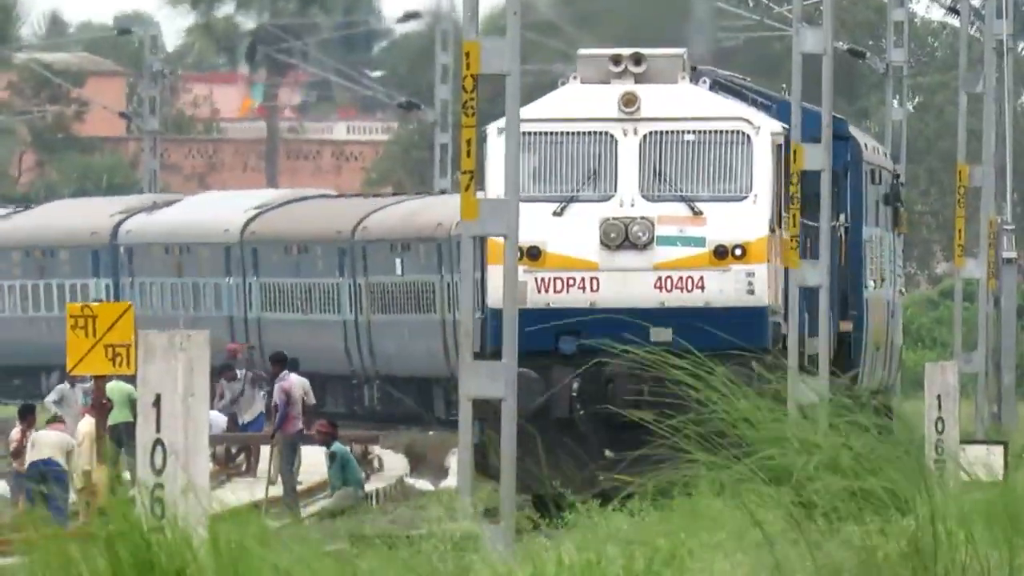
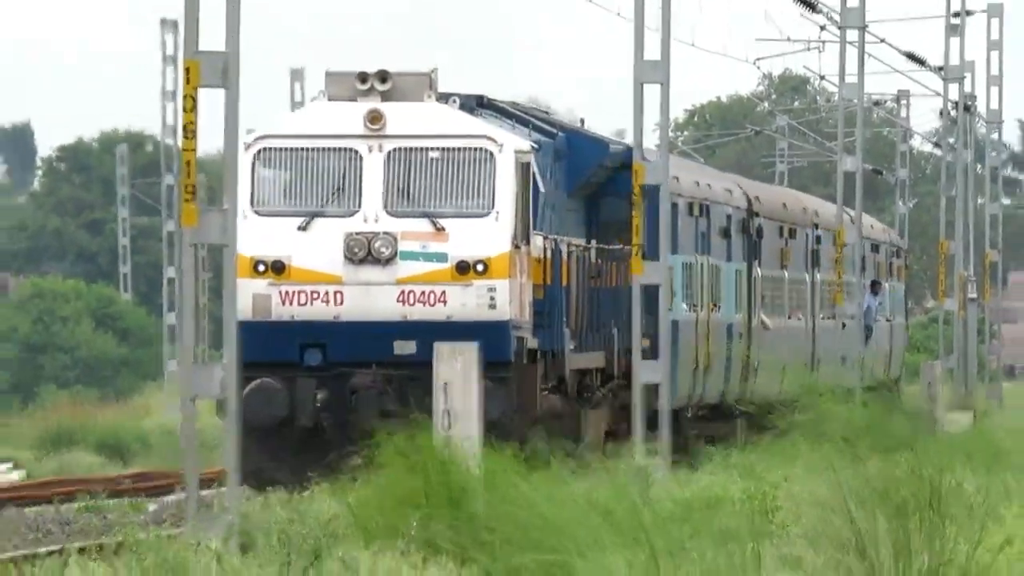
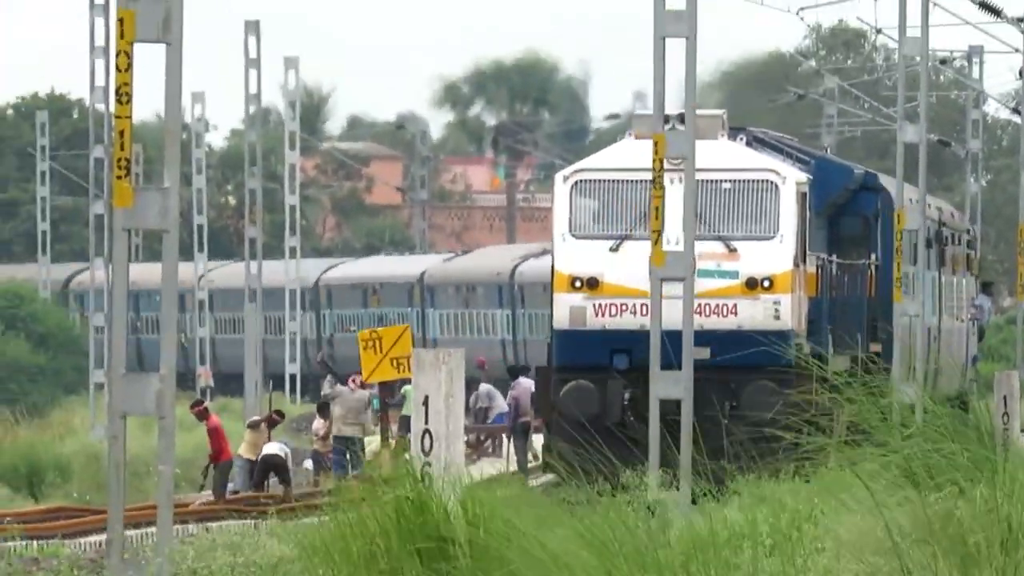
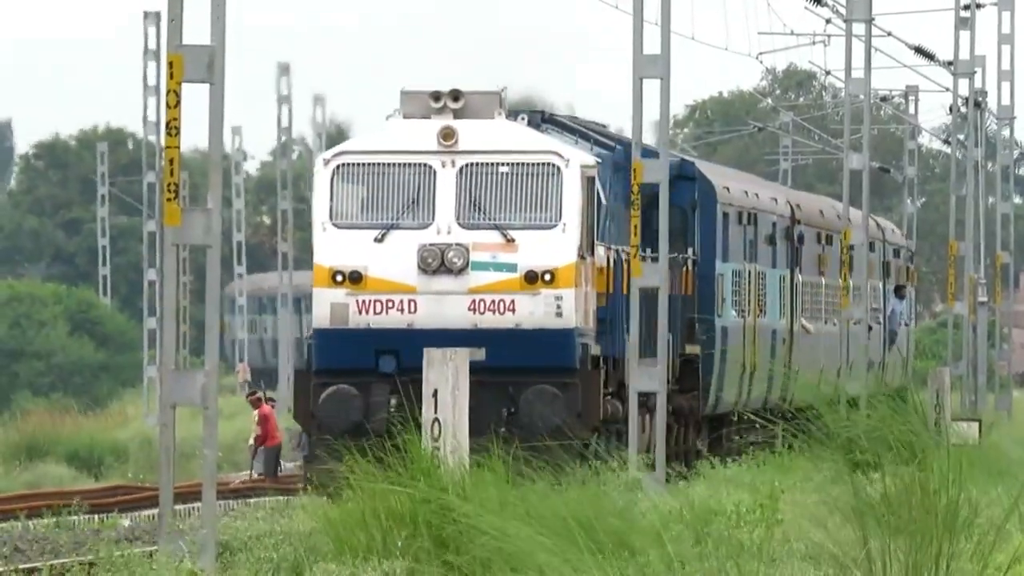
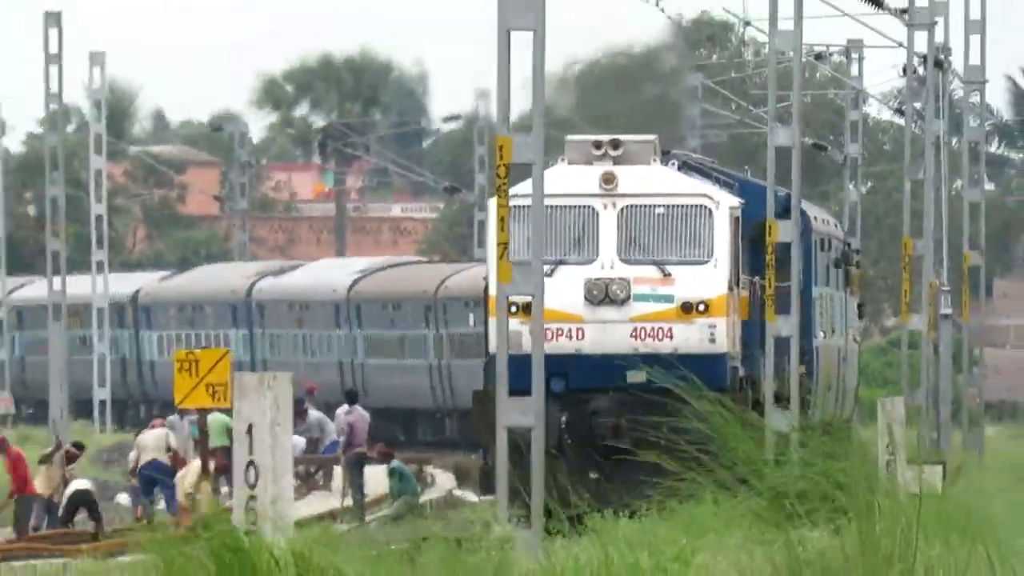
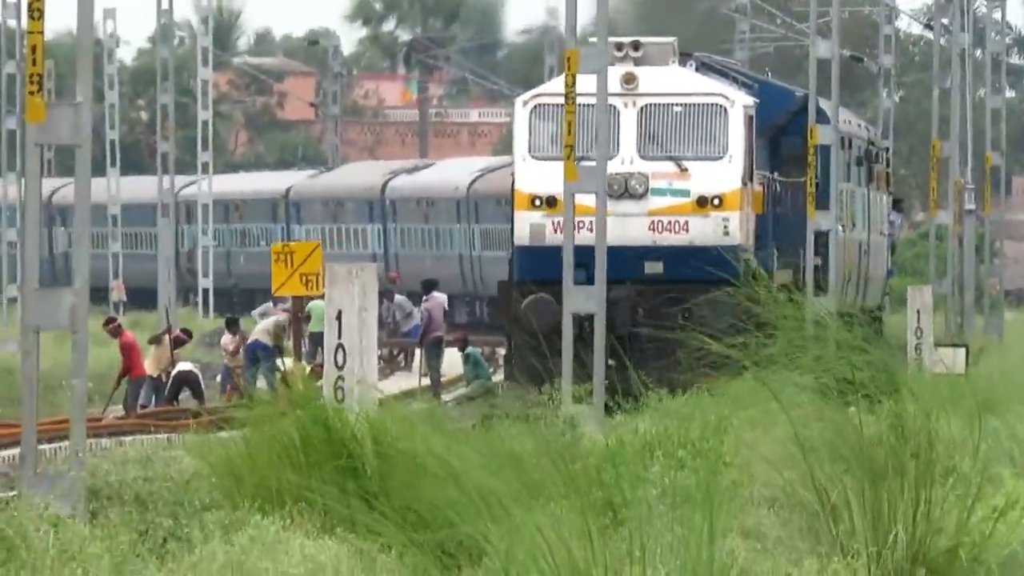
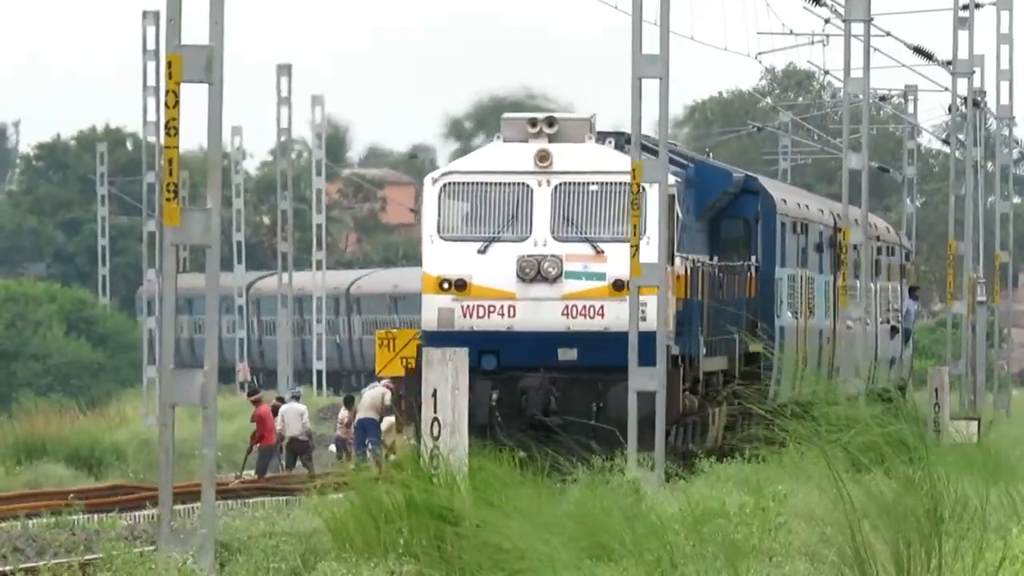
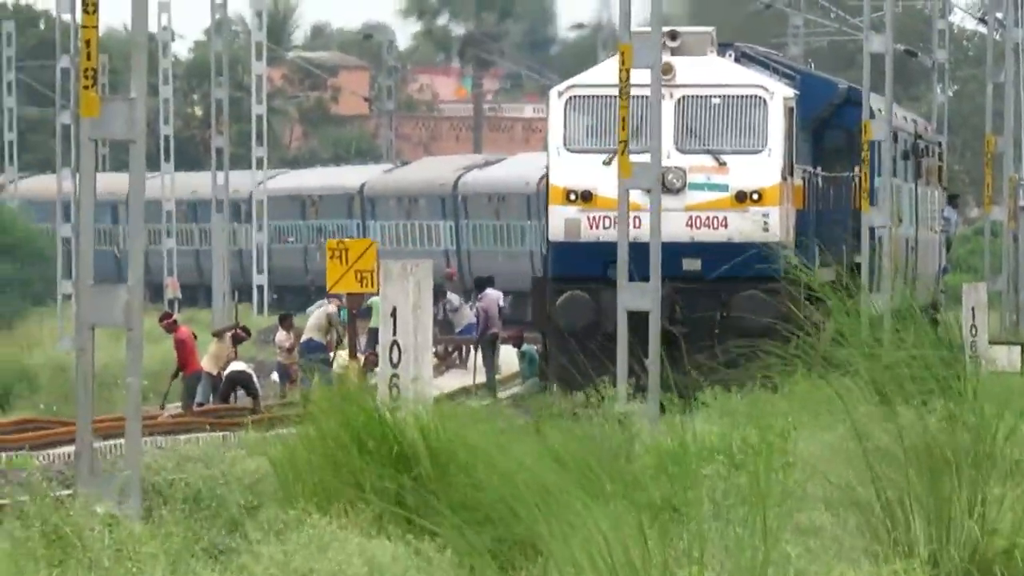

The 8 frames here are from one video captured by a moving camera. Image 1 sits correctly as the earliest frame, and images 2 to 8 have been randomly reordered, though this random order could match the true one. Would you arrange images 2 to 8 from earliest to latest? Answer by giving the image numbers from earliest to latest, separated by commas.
5, 6, 8, 3, 7, 4, 2
